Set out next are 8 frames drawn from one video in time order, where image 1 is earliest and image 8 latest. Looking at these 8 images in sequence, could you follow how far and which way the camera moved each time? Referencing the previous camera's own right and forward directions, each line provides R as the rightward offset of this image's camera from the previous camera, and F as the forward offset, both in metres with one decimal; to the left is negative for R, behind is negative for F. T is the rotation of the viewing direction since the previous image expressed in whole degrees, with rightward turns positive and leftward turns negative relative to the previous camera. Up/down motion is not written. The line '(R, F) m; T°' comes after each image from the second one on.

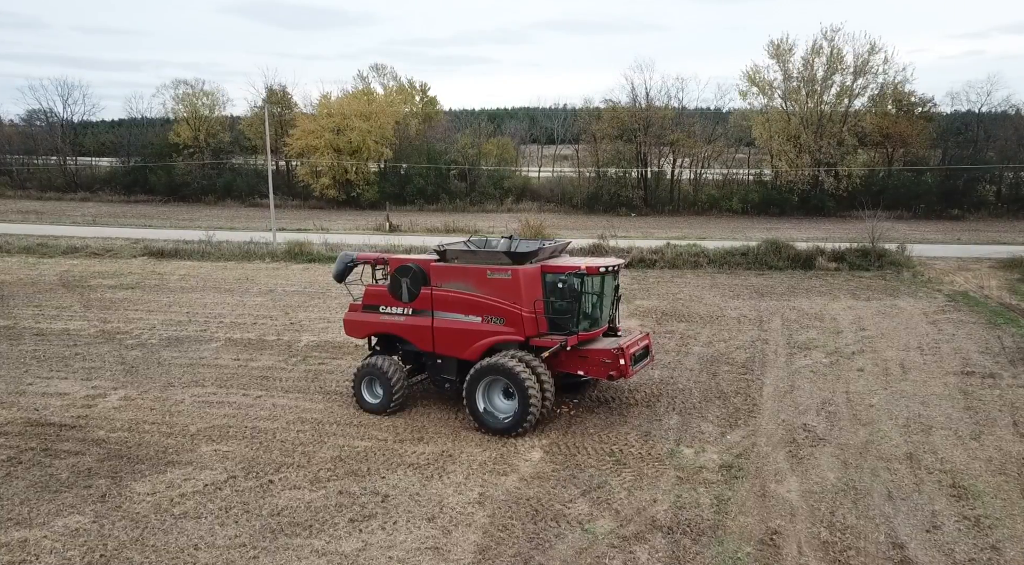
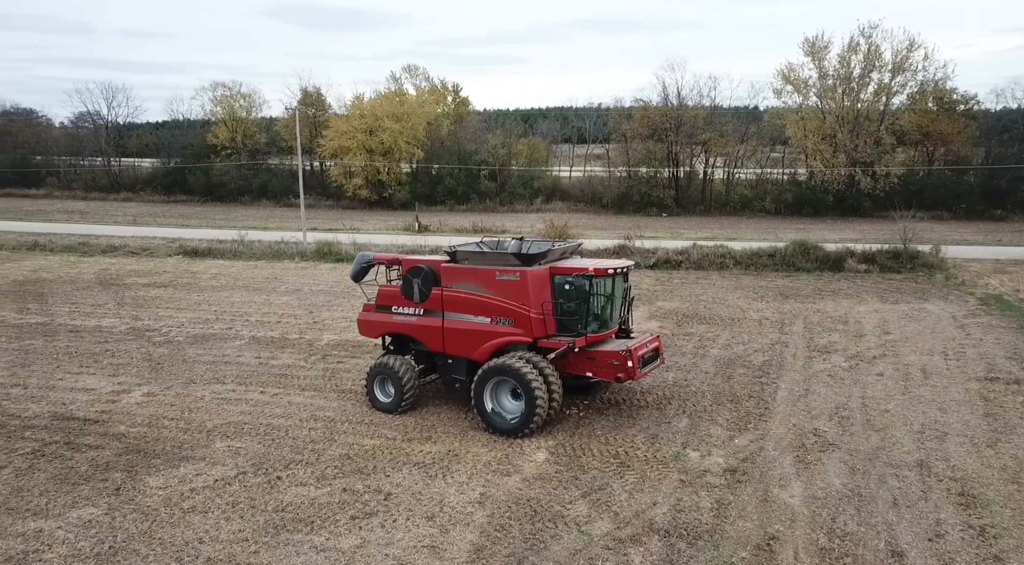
(+0.2, 0.0) m; -2°
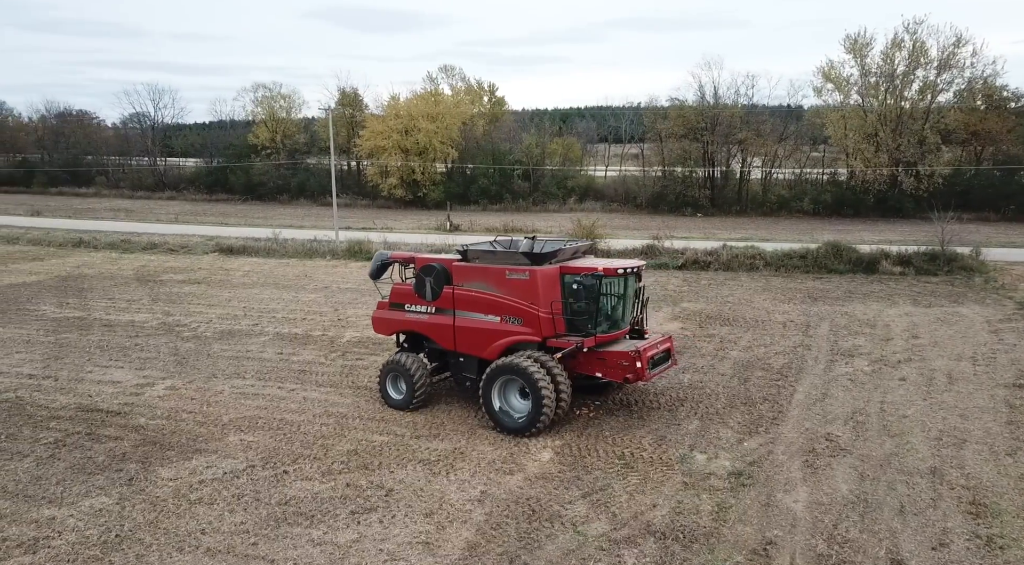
(+0.2, 0.0) m; -3°
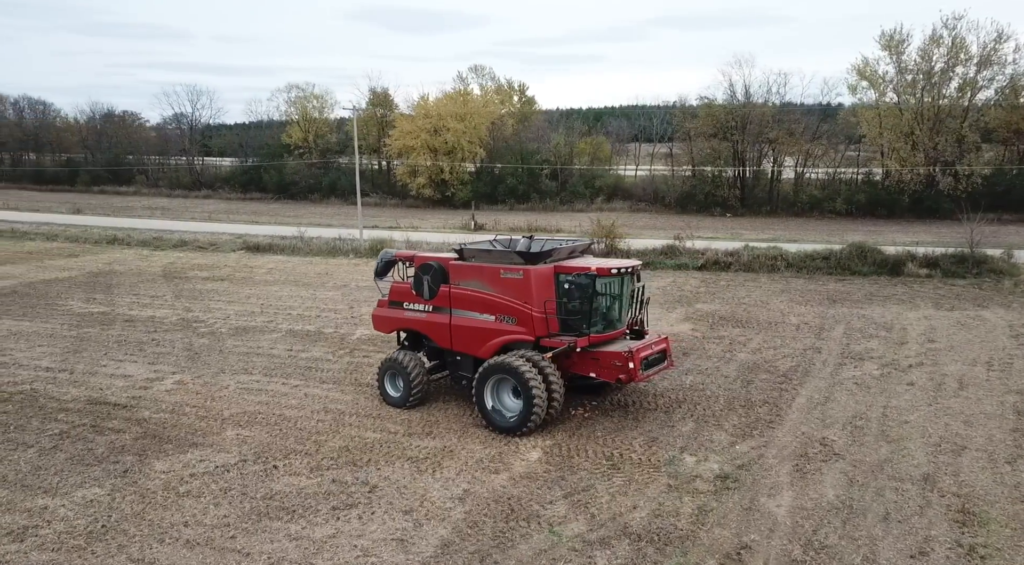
(+0.3, 0.0) m; -2°
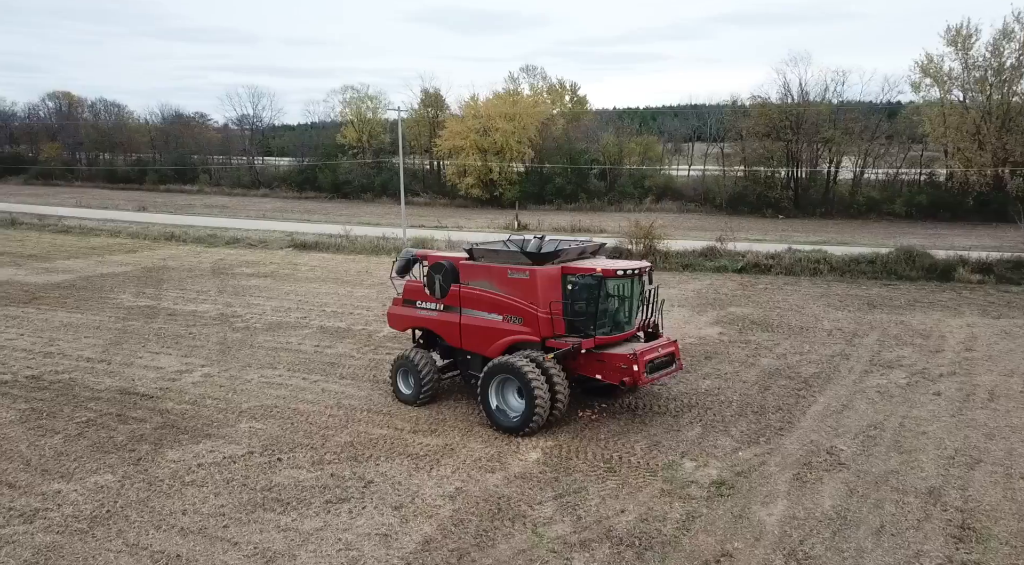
(+0.4, 0.0) m; -4°
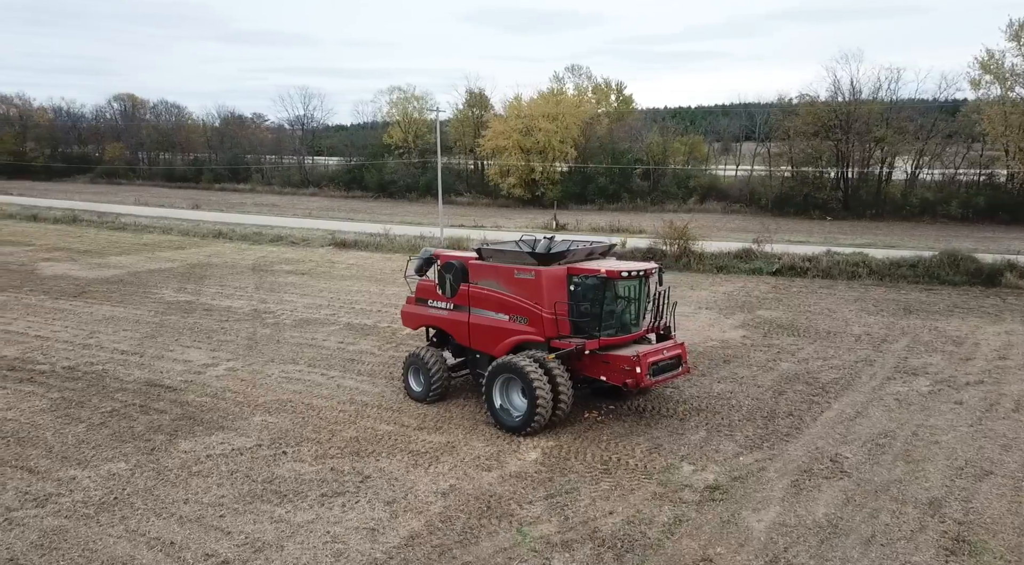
(+0.3, 0.0) m; -3°
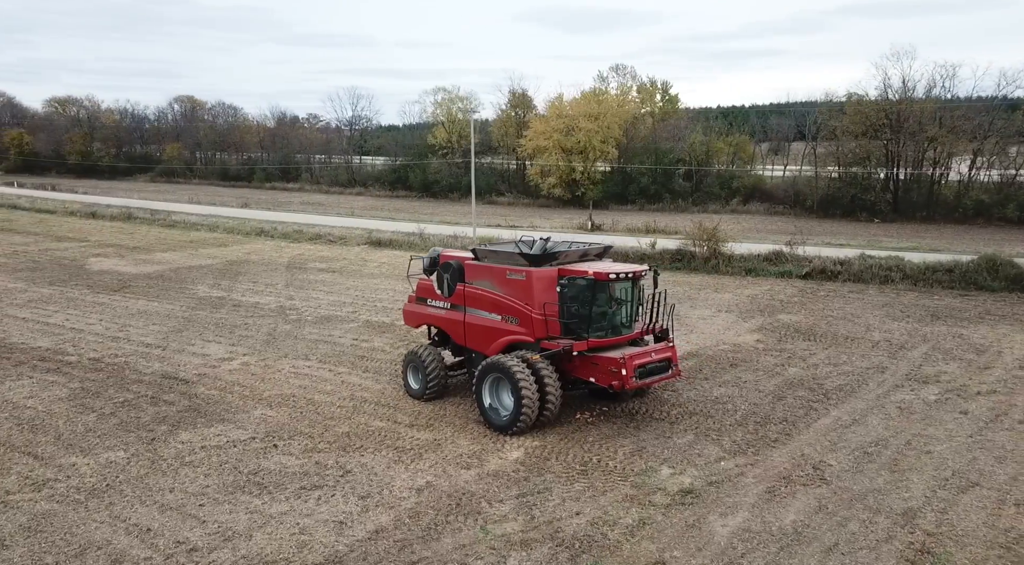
(+0.4, -0.1) m; -3°
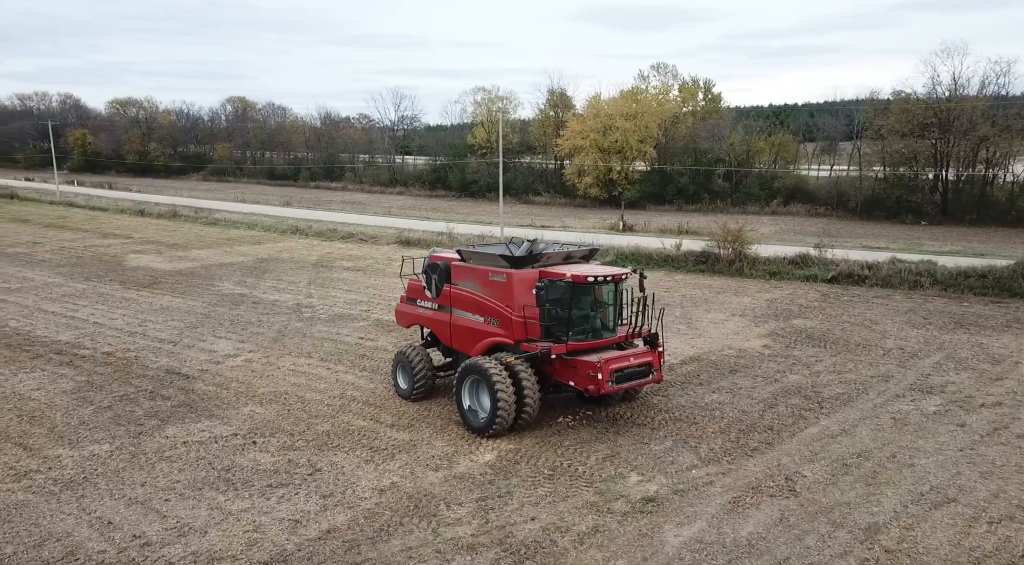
(+0.5, 0.0) m; -3°
